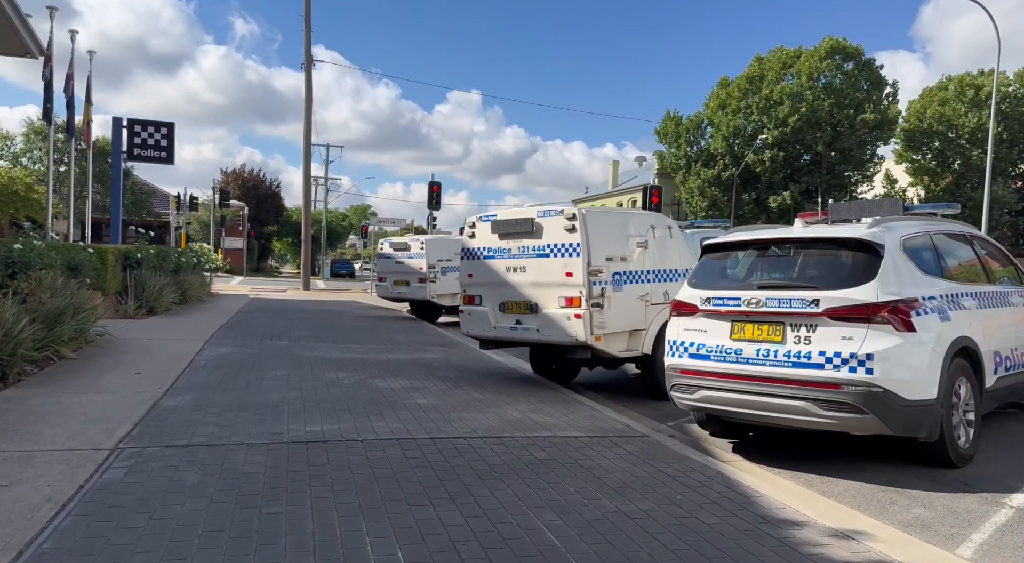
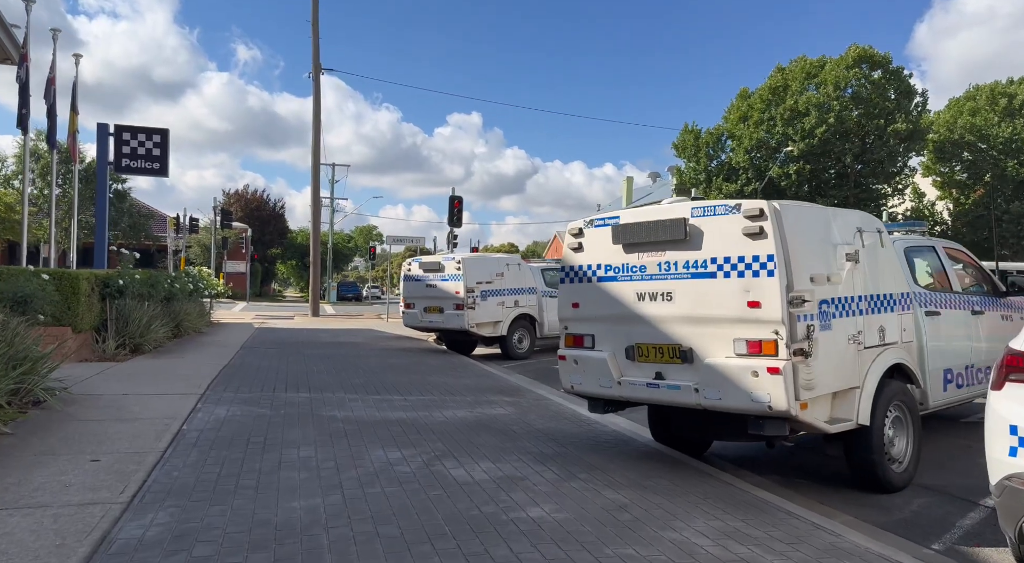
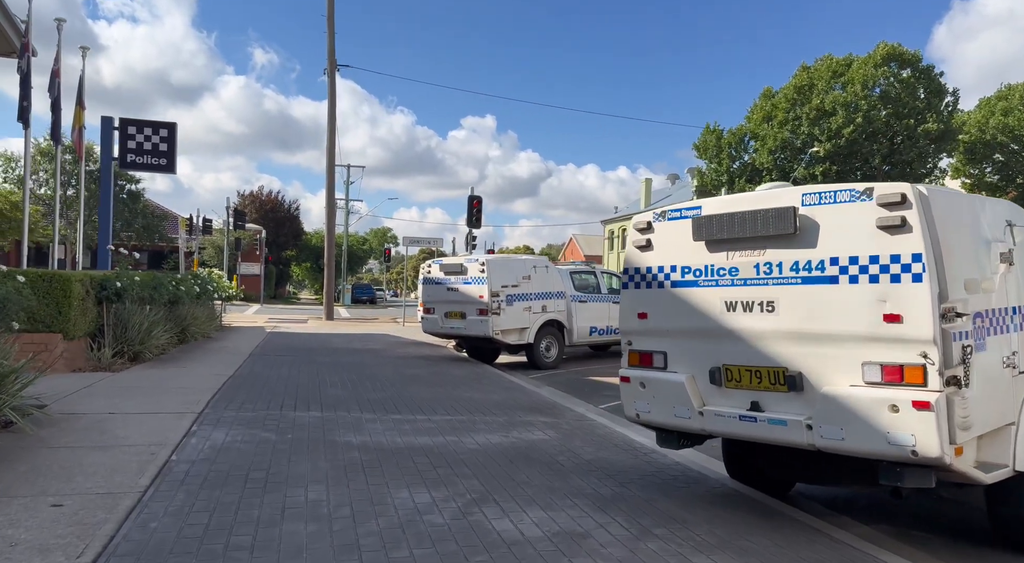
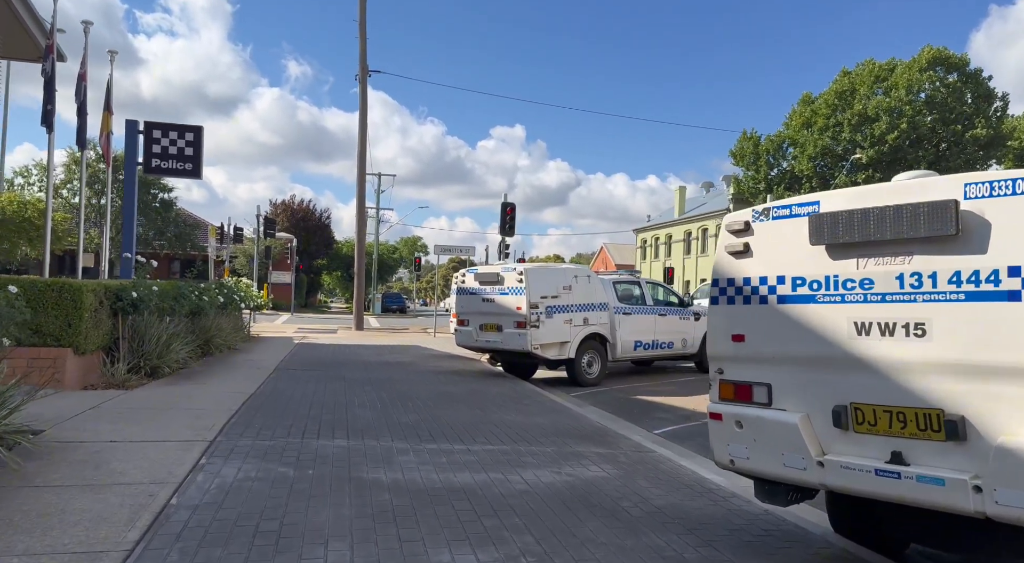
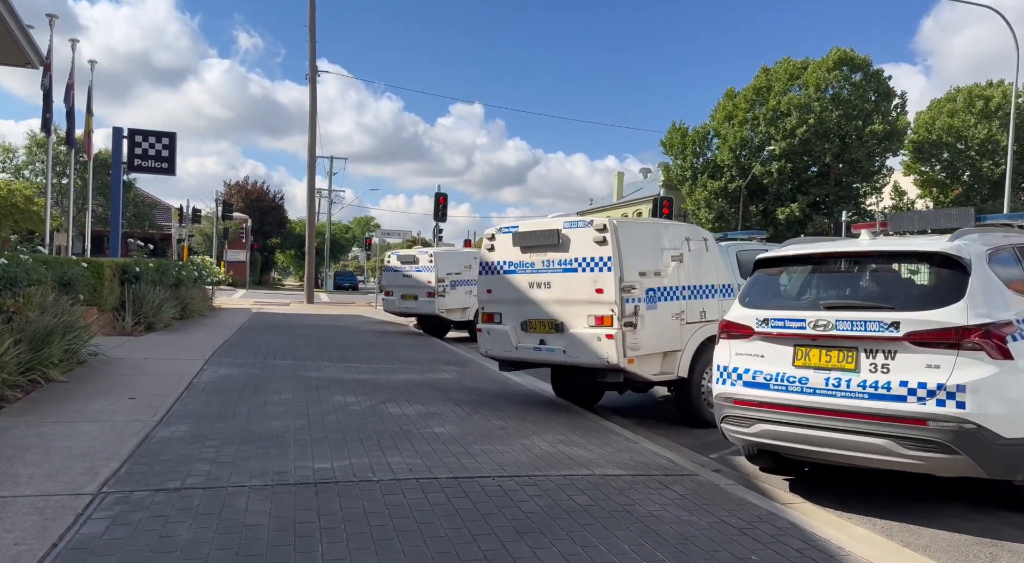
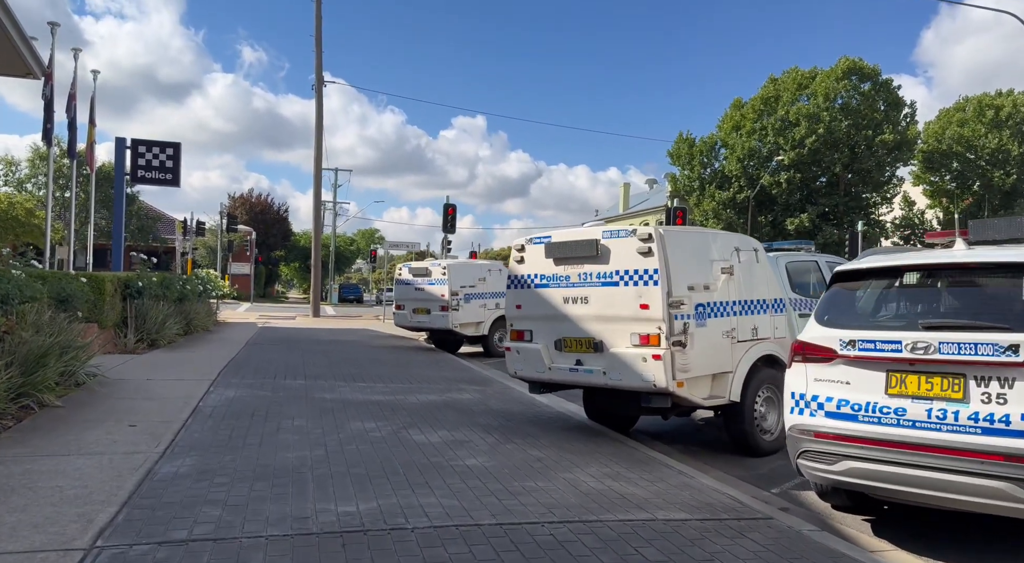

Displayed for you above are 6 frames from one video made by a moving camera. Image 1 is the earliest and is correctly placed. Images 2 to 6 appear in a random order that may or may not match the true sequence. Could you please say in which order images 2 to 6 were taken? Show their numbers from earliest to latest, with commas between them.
5, 6, 2, 3, 4
